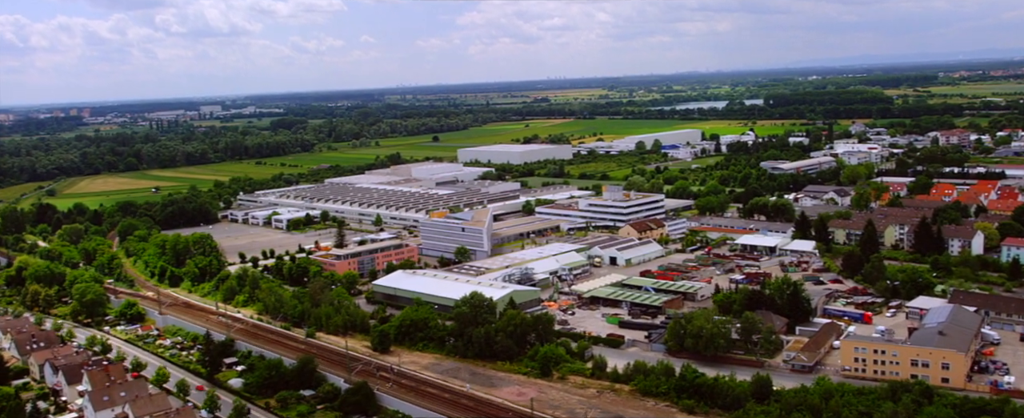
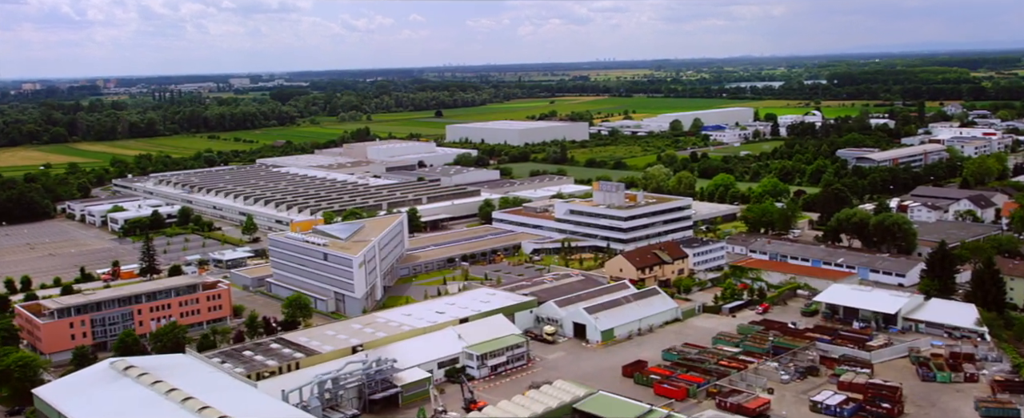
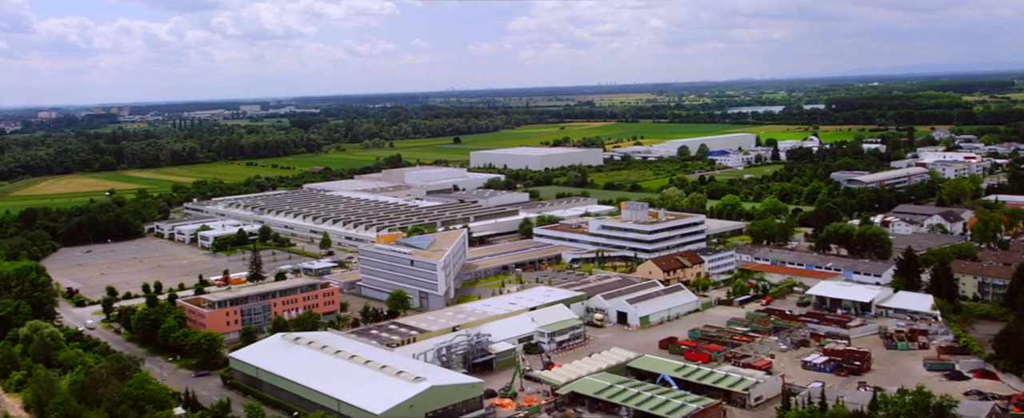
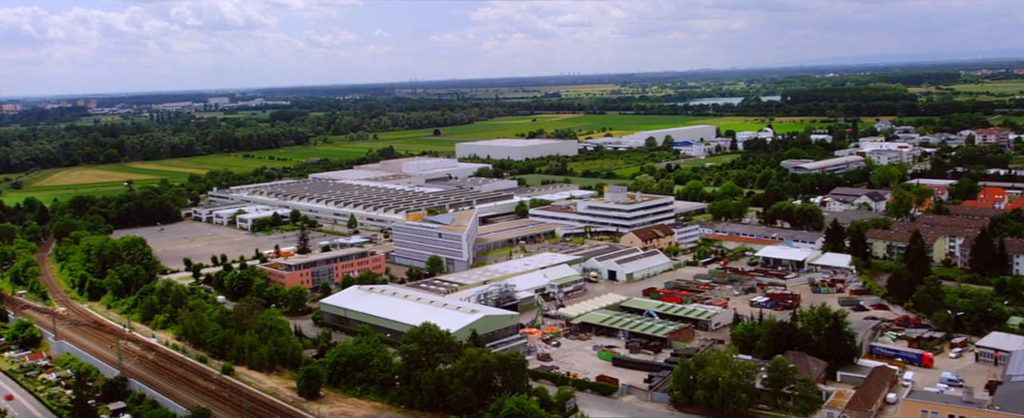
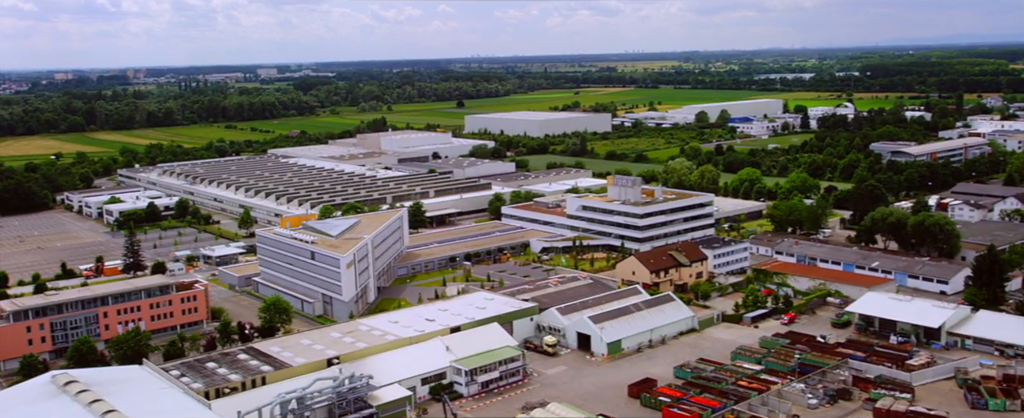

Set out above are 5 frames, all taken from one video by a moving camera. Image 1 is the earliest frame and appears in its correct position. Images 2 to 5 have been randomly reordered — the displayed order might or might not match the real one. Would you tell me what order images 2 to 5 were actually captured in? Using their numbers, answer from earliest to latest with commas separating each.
4, 3, 2, 5
